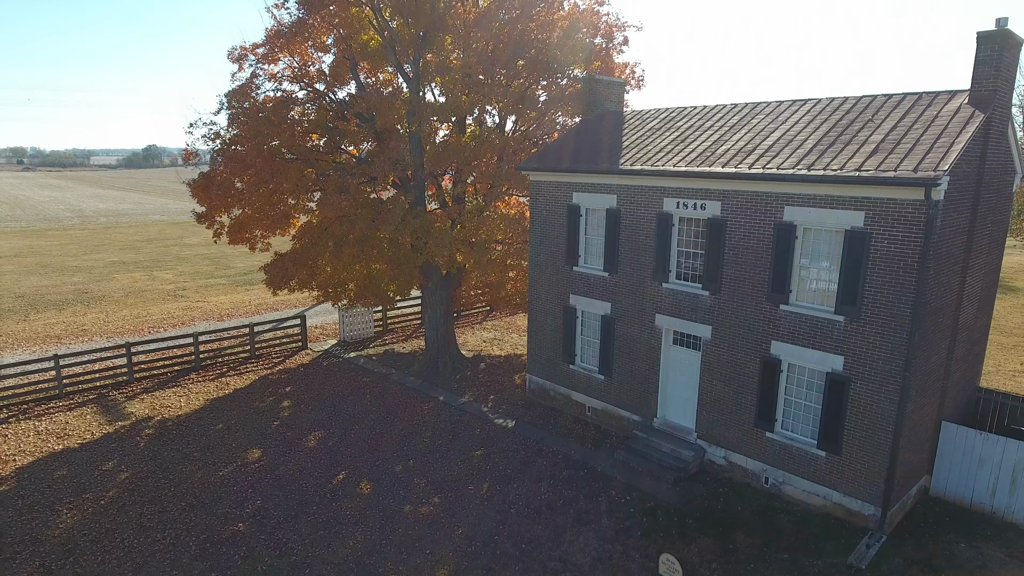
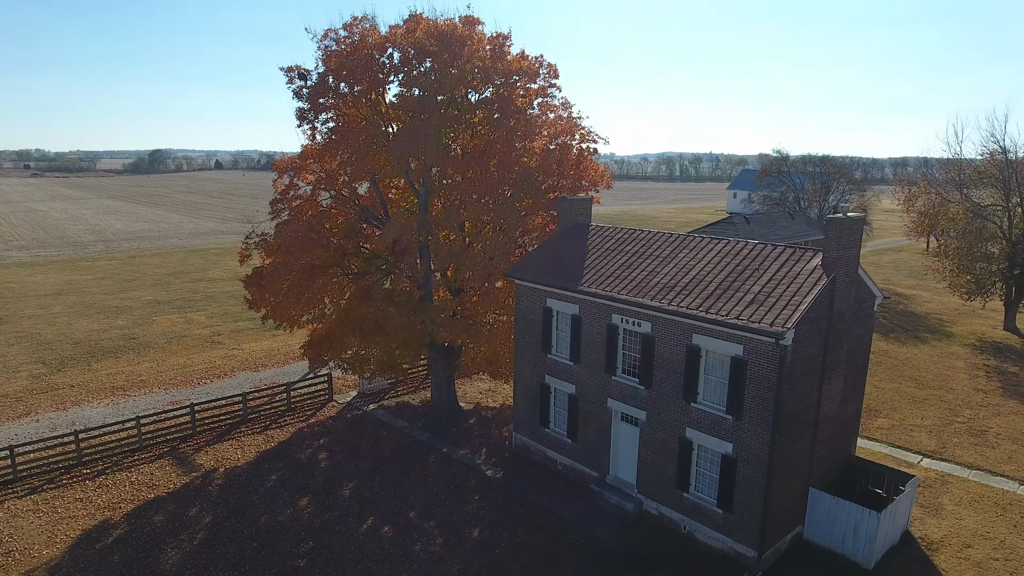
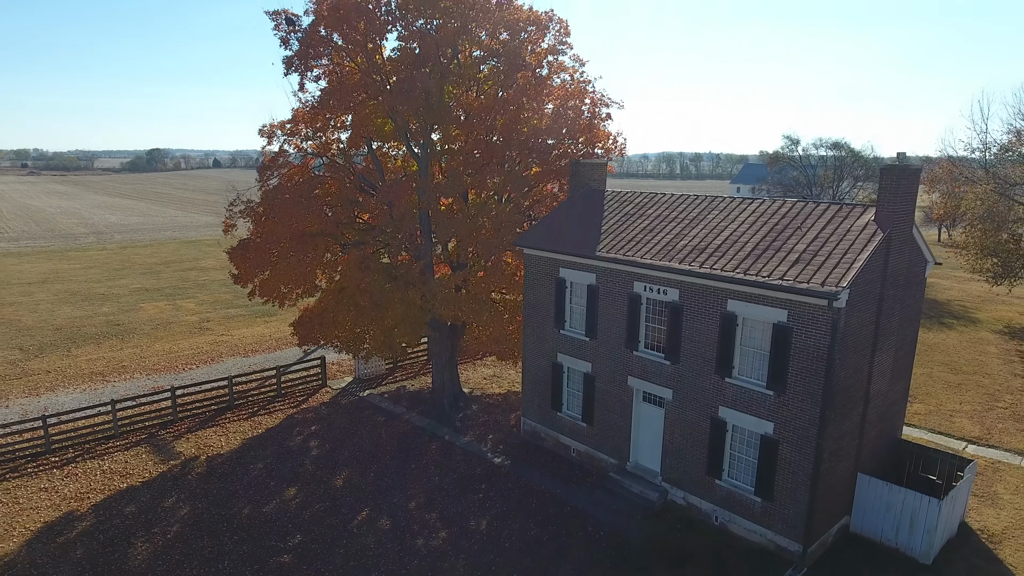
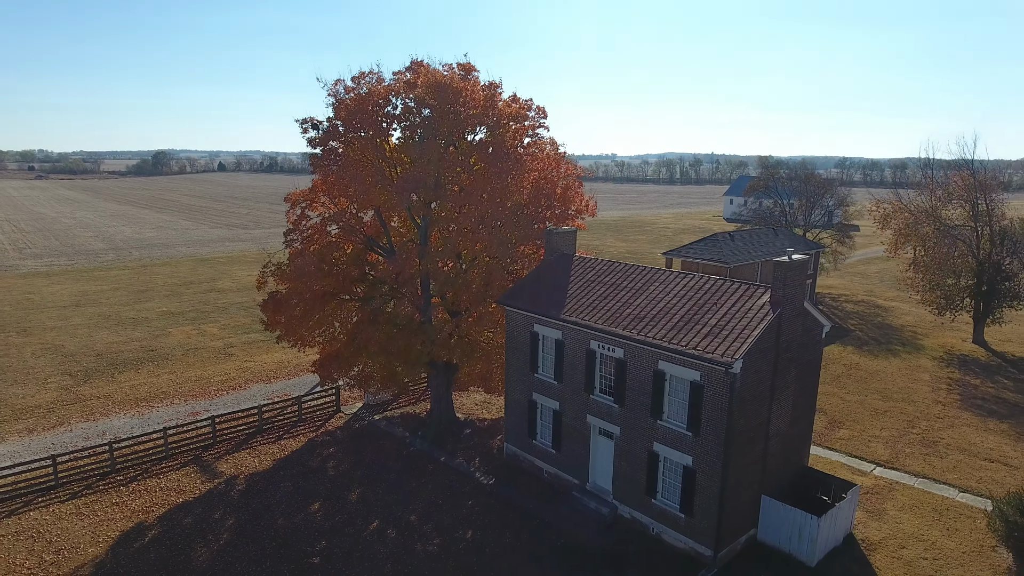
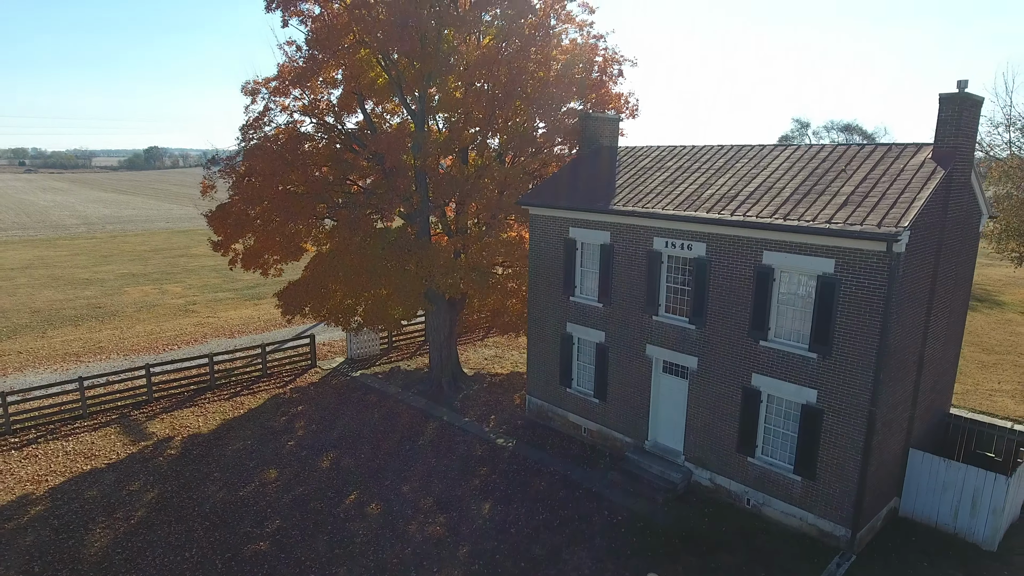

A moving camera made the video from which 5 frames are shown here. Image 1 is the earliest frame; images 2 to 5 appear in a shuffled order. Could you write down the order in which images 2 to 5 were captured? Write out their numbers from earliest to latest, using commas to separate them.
5, 3, 2, 4
